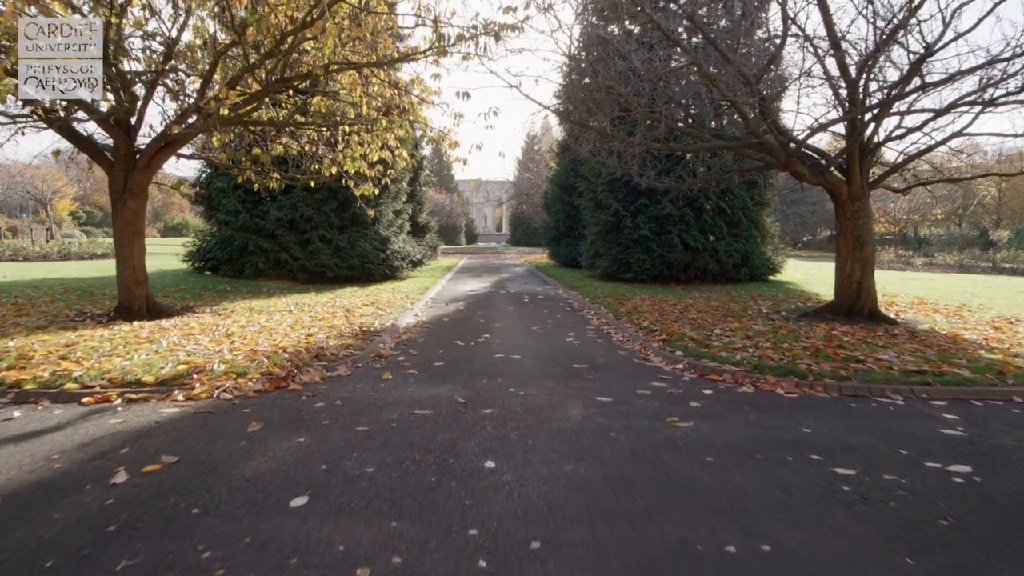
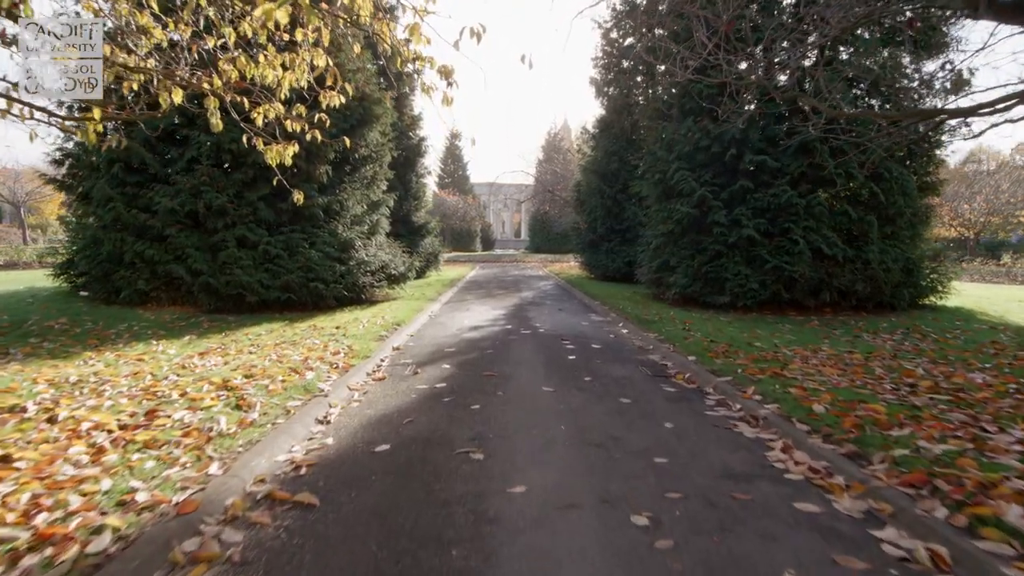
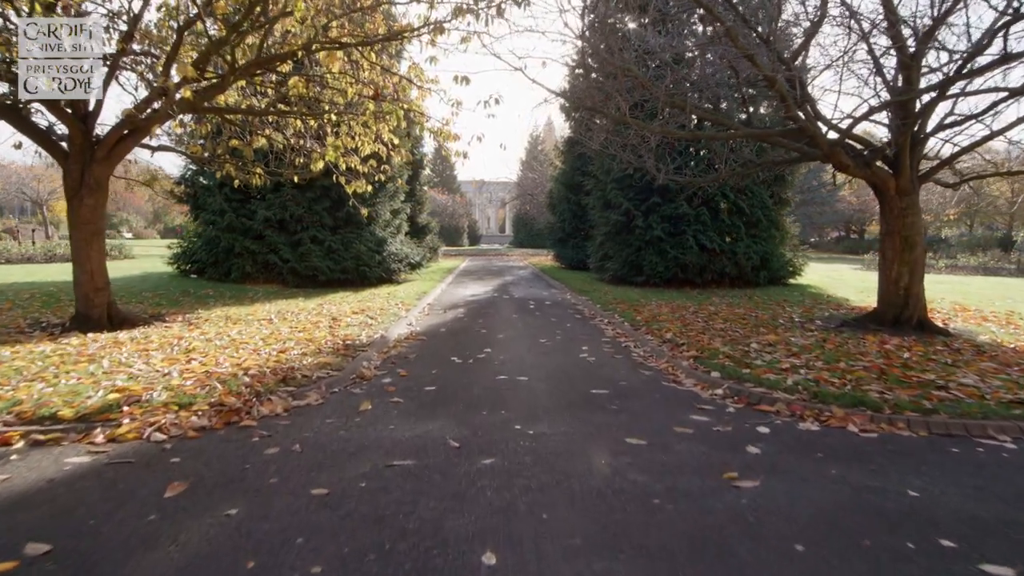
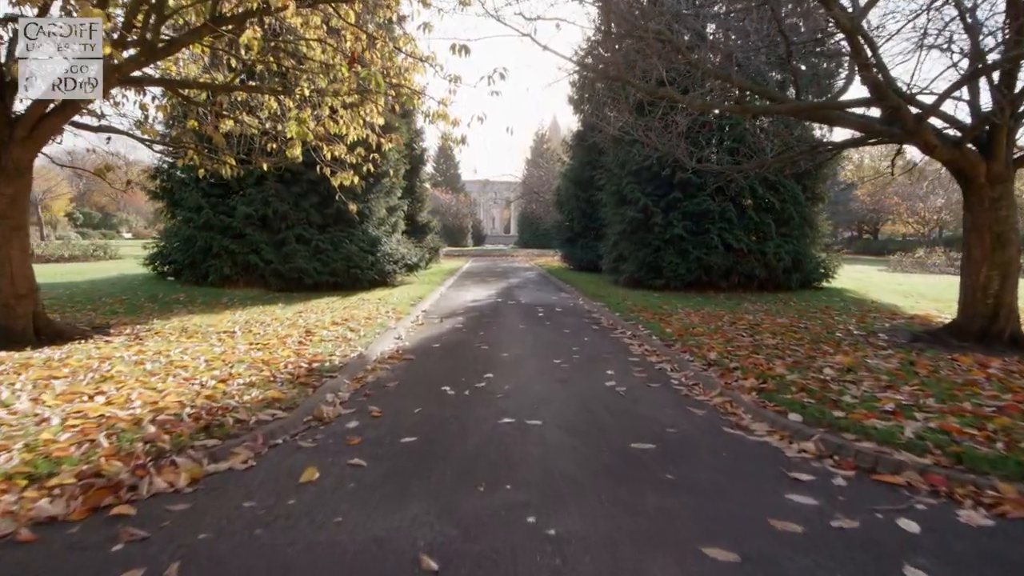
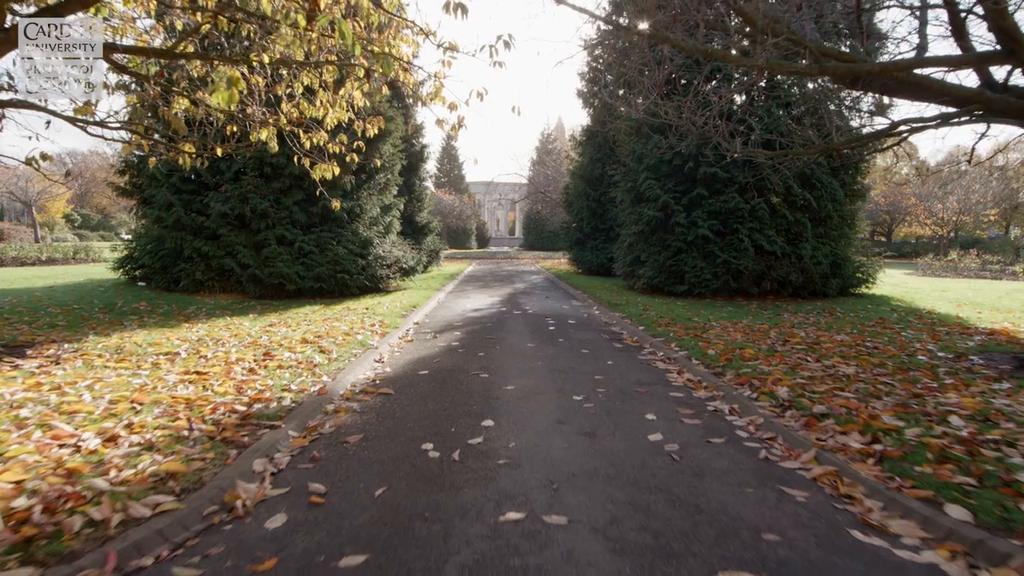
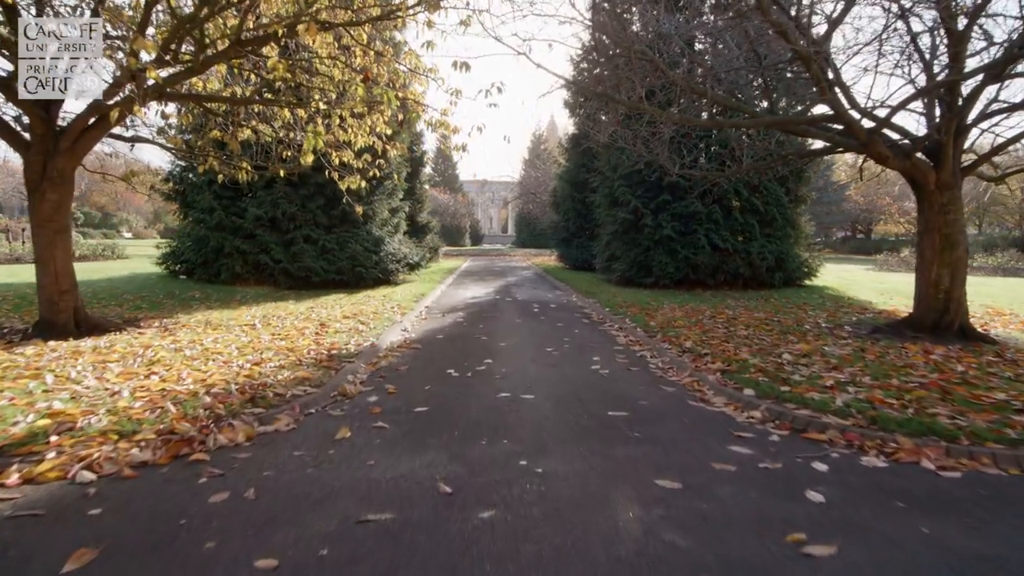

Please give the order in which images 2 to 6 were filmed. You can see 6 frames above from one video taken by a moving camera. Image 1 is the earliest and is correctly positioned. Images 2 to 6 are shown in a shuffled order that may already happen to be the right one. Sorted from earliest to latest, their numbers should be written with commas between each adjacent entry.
3, 6, 4, 5, 2
